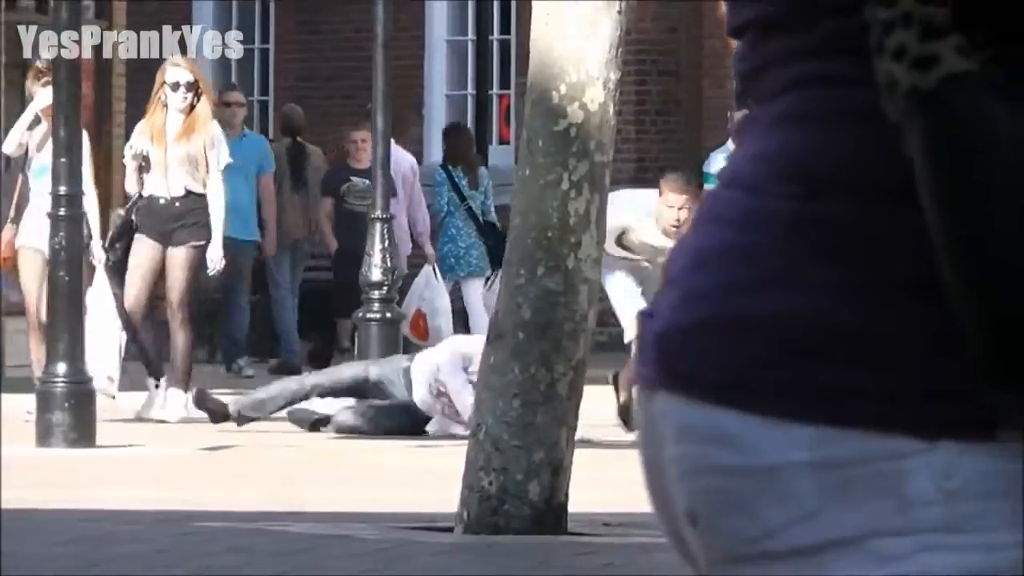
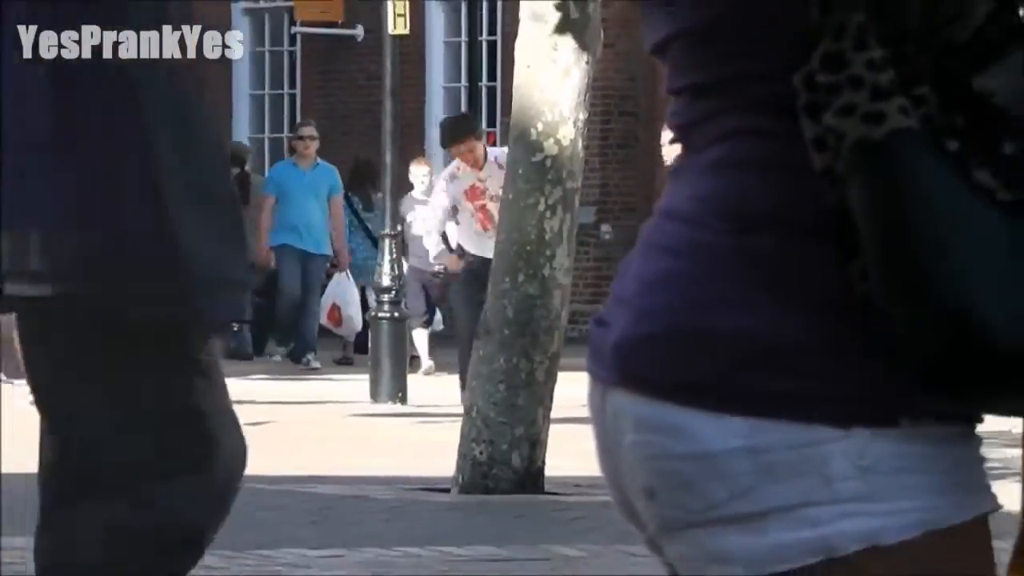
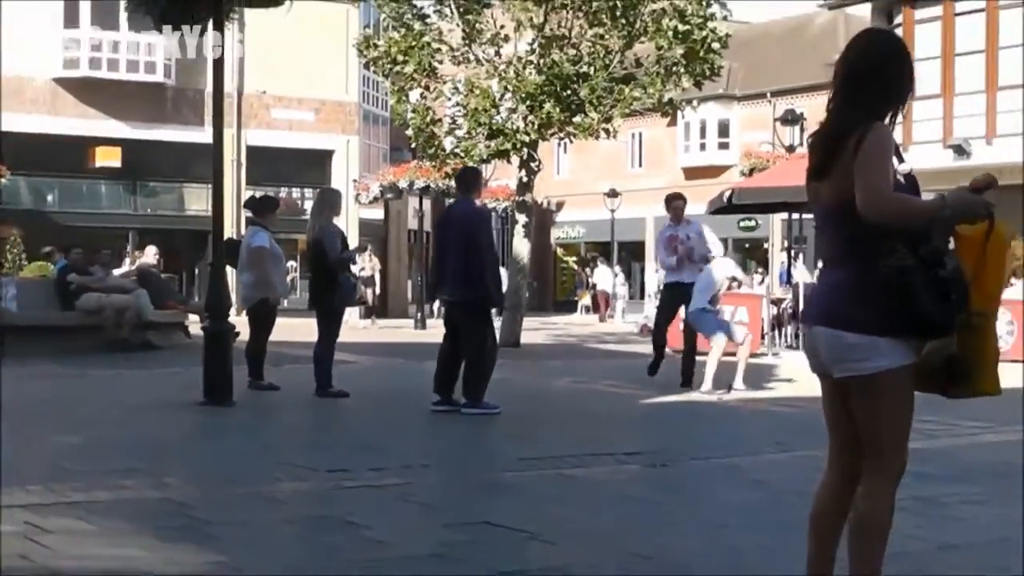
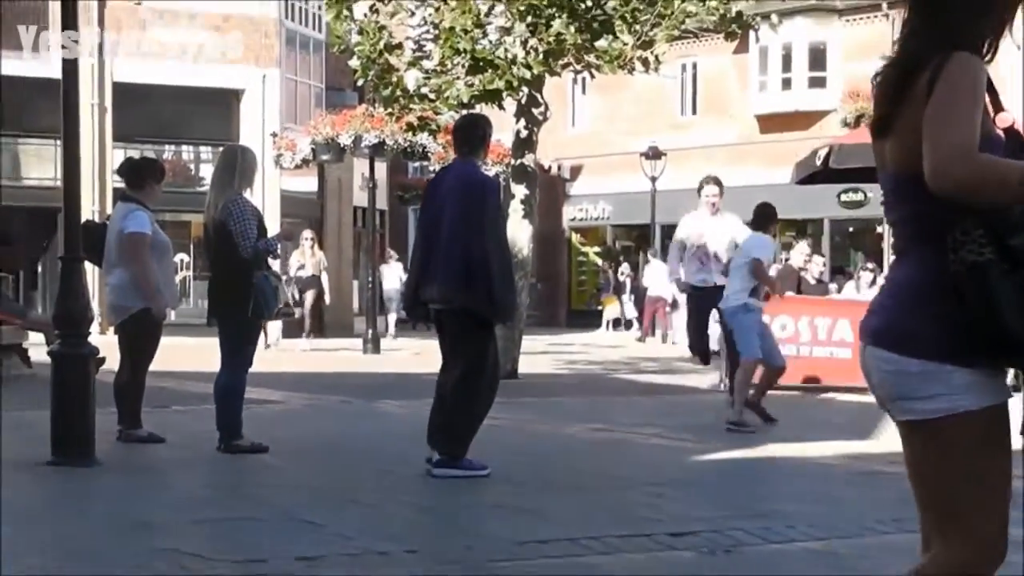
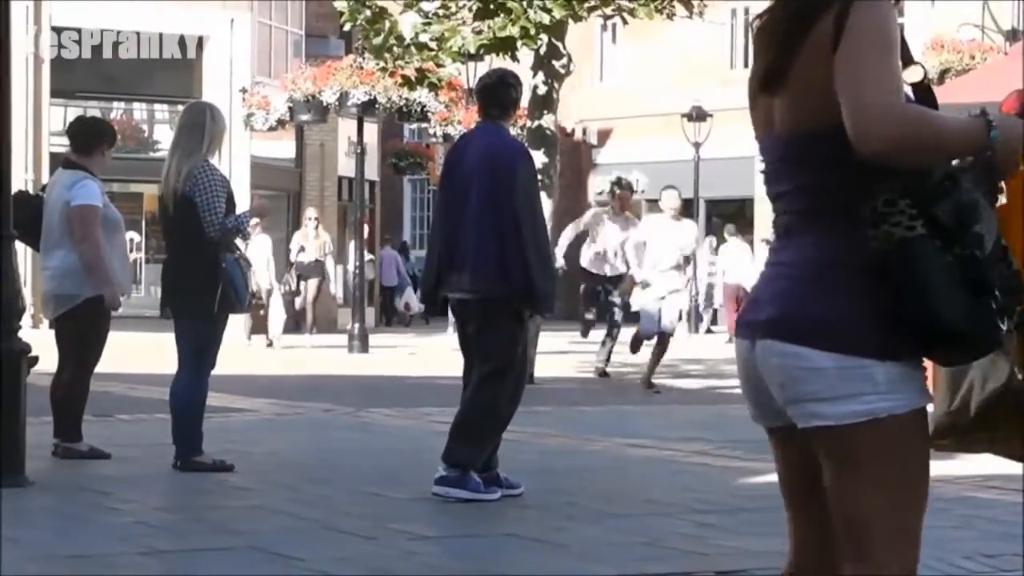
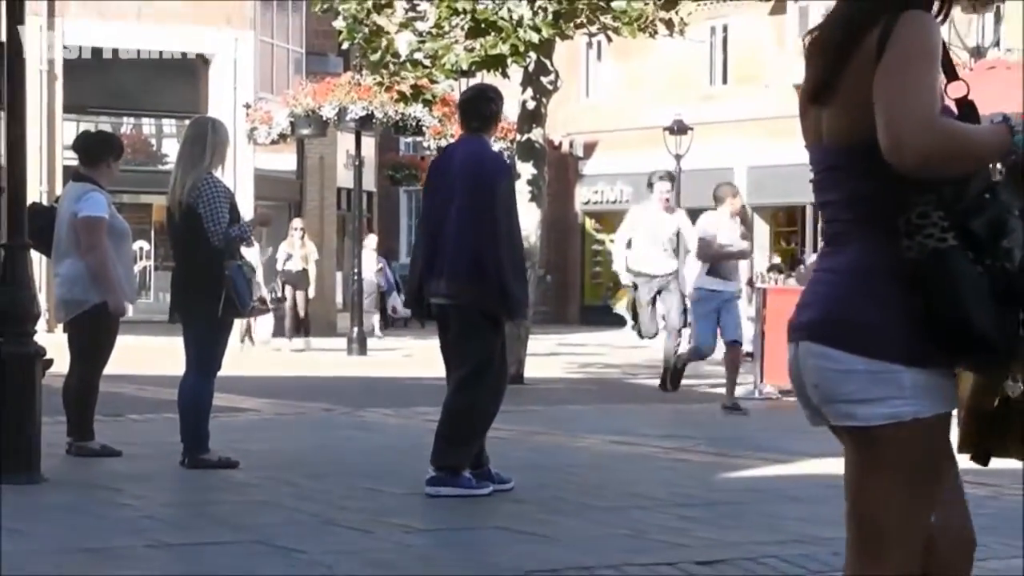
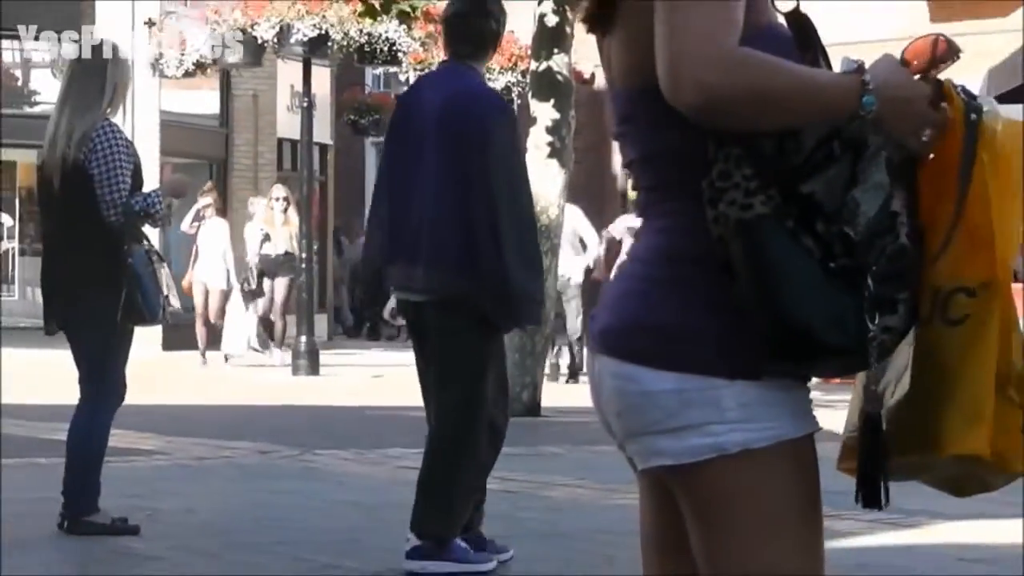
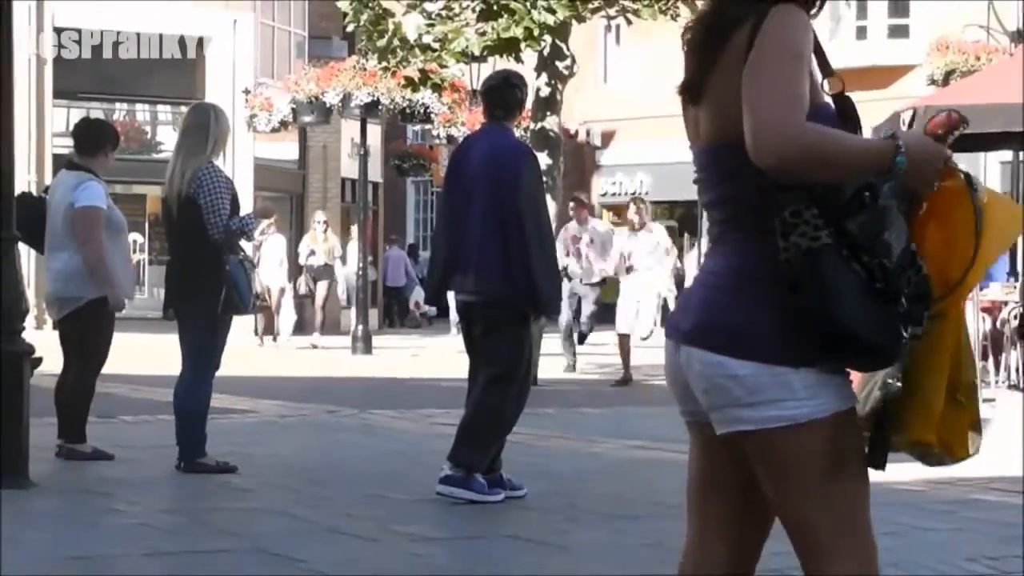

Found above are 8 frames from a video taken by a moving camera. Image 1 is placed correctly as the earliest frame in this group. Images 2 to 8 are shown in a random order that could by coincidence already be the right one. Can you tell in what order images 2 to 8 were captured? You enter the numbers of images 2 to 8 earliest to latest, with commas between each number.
2, 7, 8, 5, 6, 4, 3
